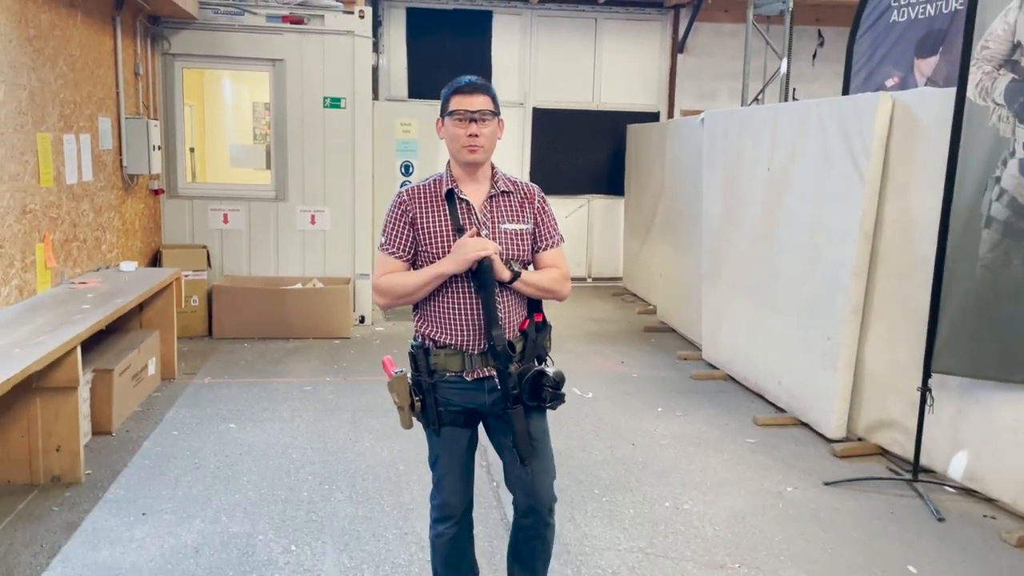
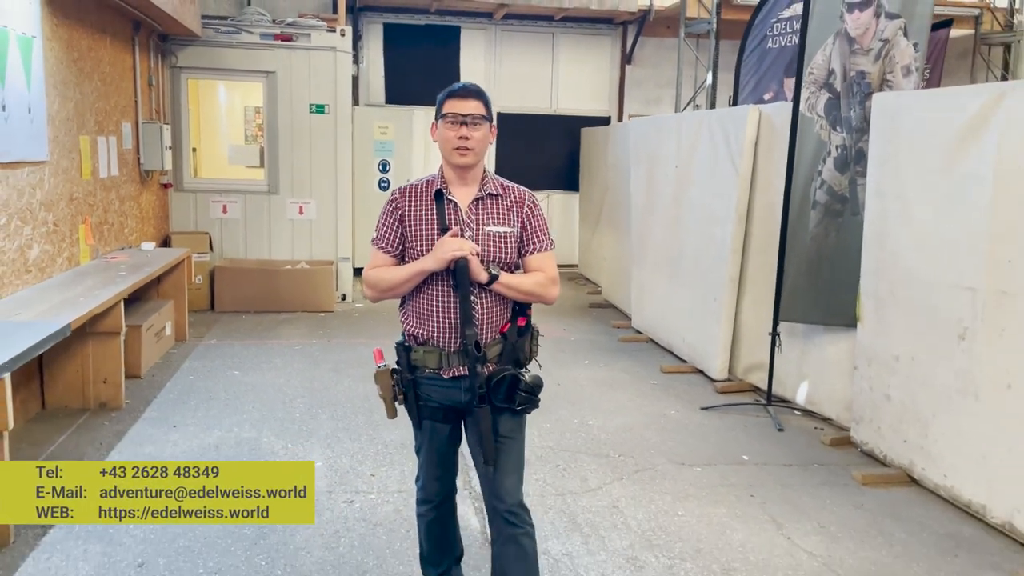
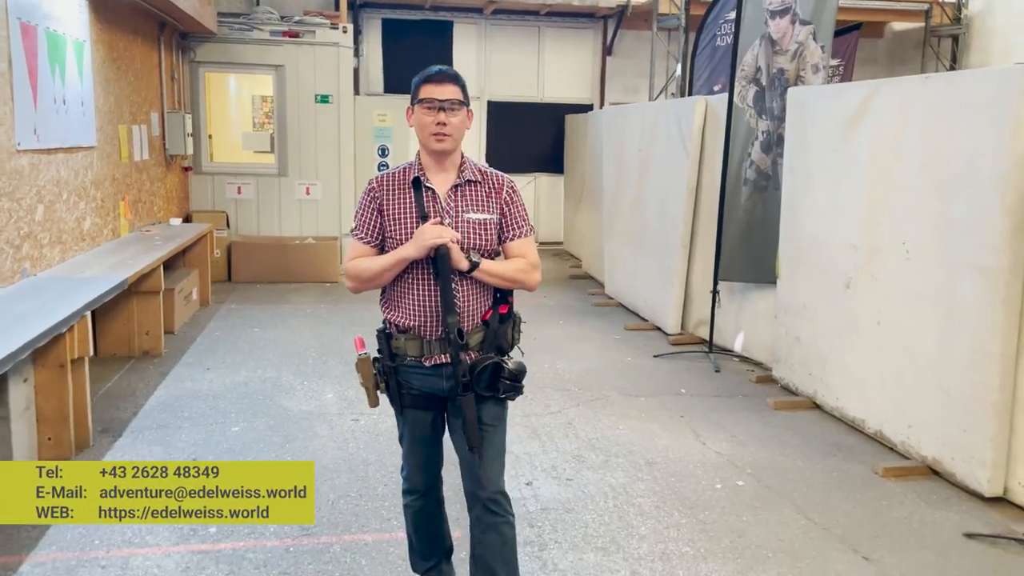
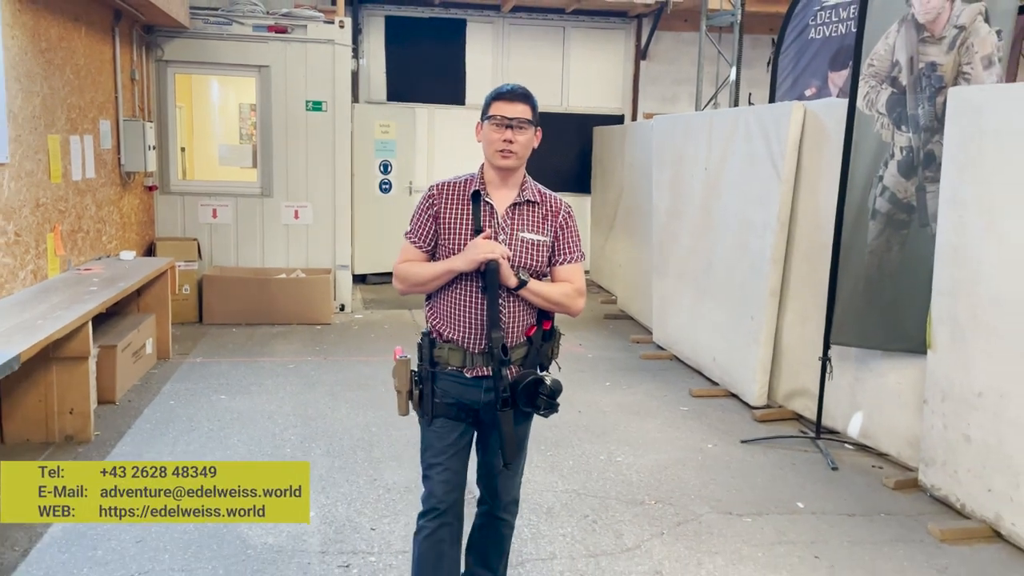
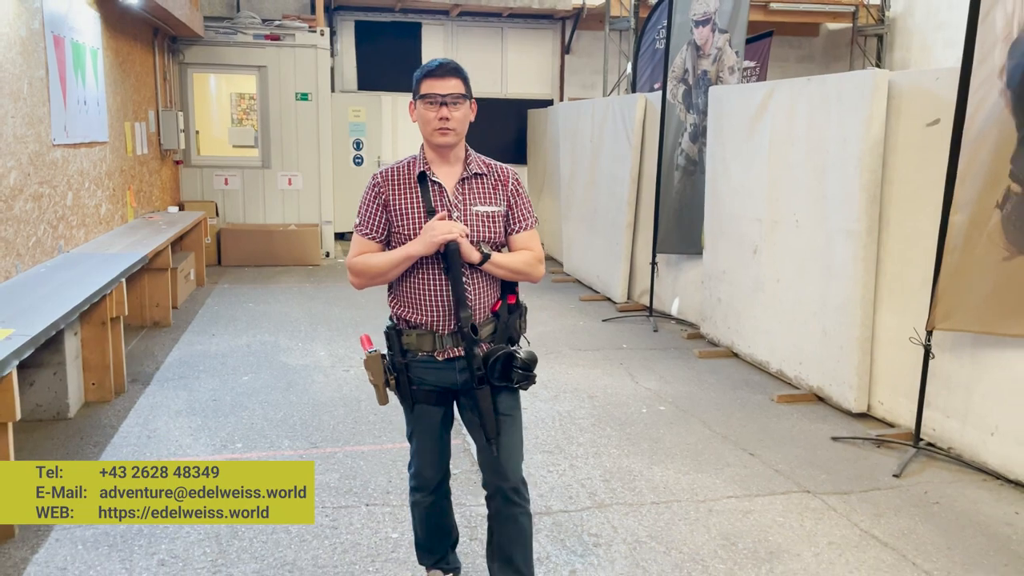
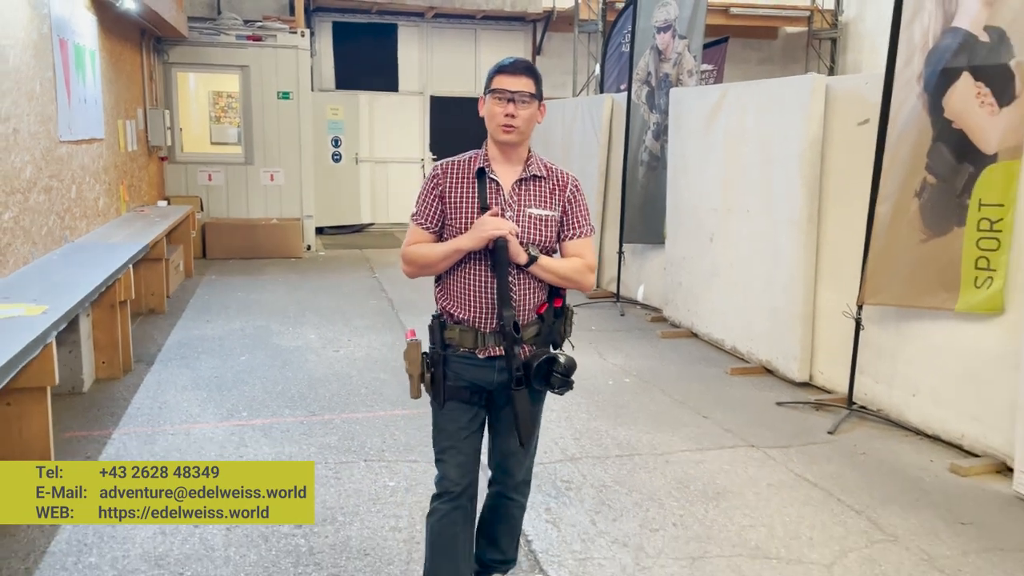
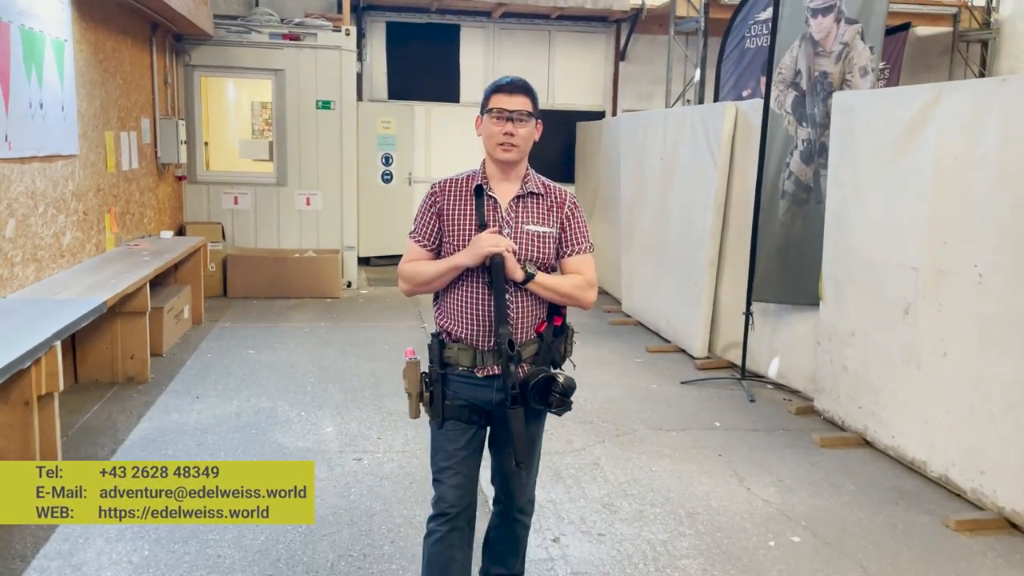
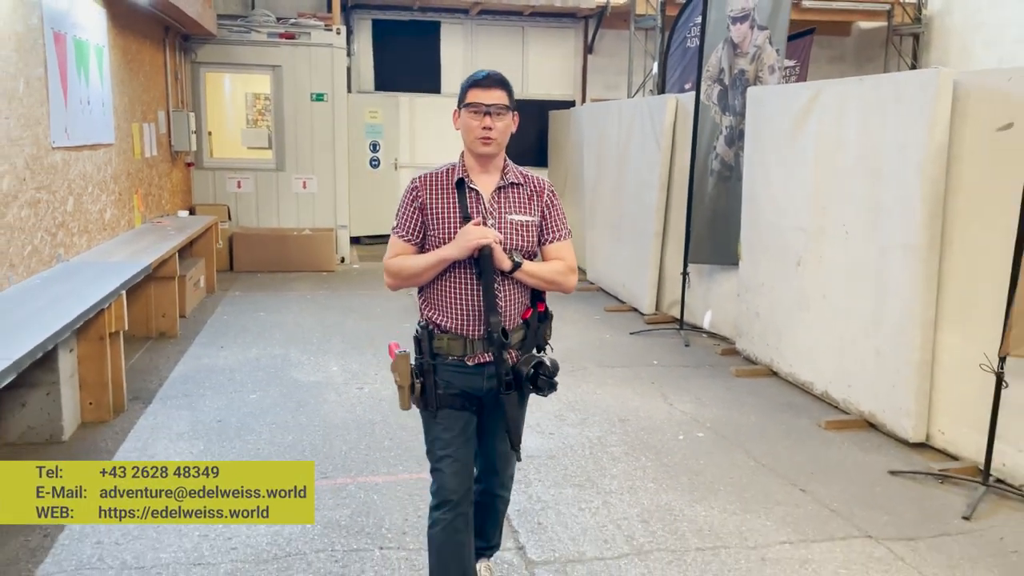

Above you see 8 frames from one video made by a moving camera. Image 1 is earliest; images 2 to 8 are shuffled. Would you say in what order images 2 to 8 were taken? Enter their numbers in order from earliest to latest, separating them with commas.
4, 2, 7, 3, 8, 5, 6
